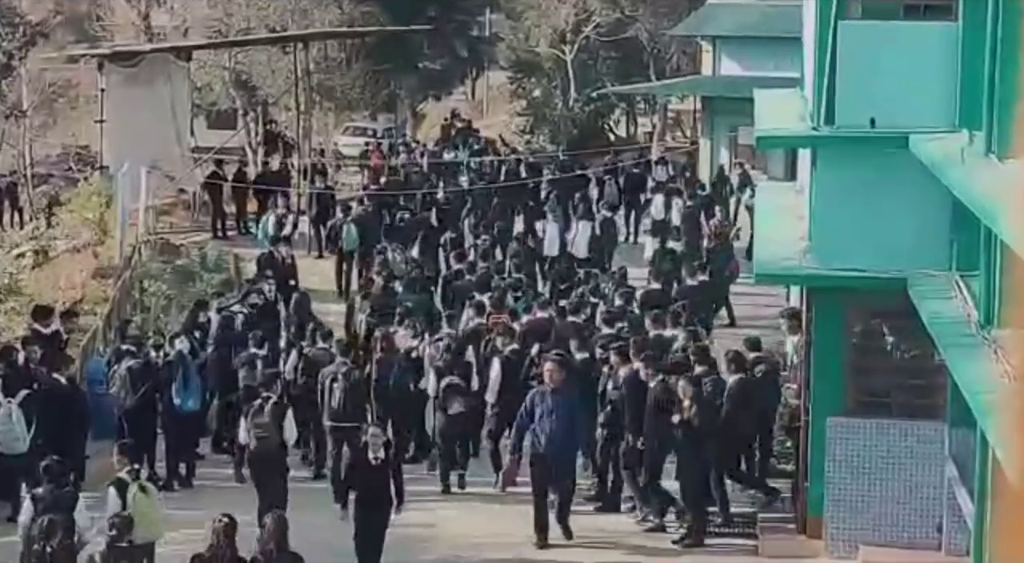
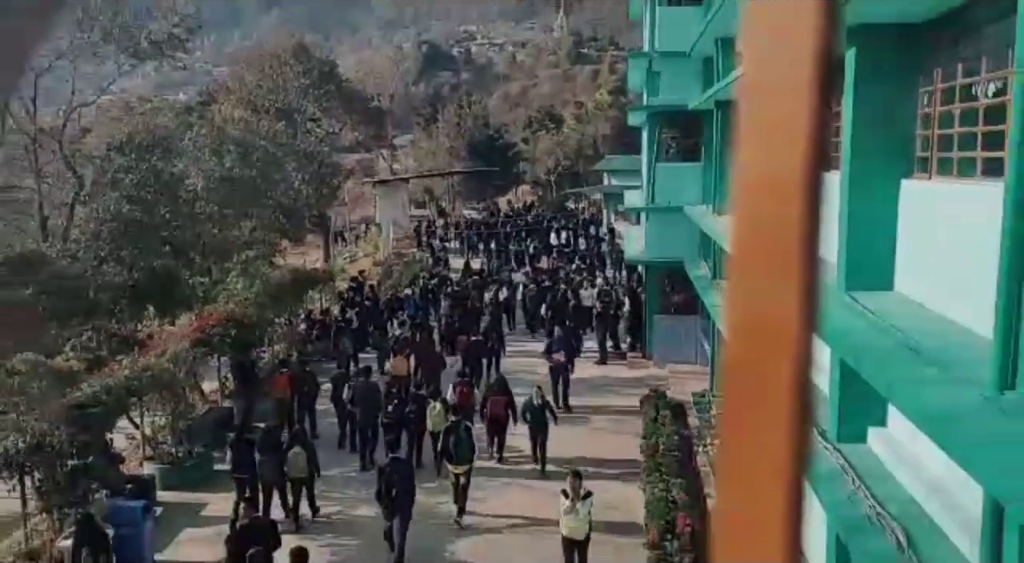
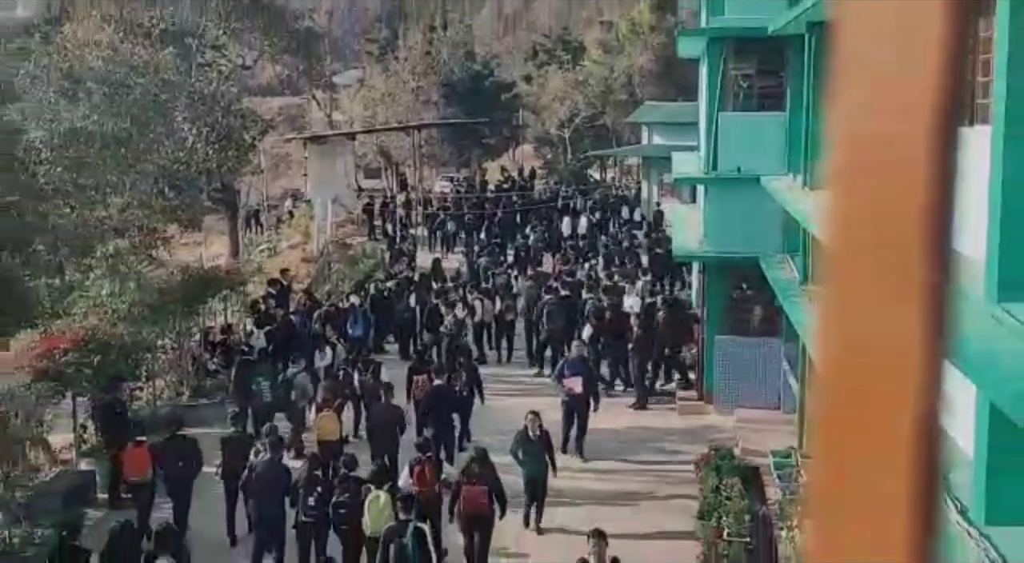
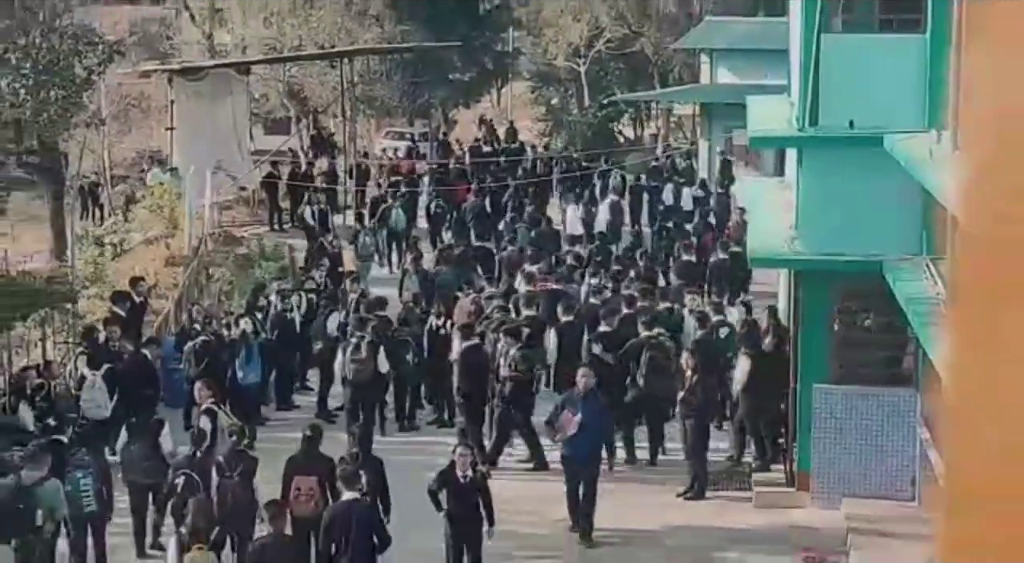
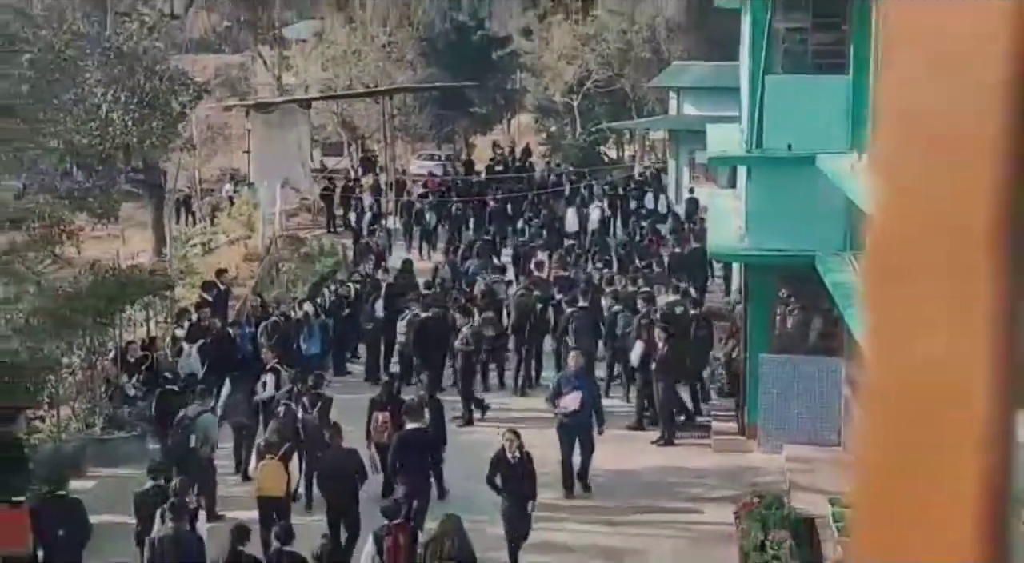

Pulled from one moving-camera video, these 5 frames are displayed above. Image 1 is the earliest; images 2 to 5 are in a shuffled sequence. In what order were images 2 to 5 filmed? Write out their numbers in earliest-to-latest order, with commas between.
4, 5, 3, 2
